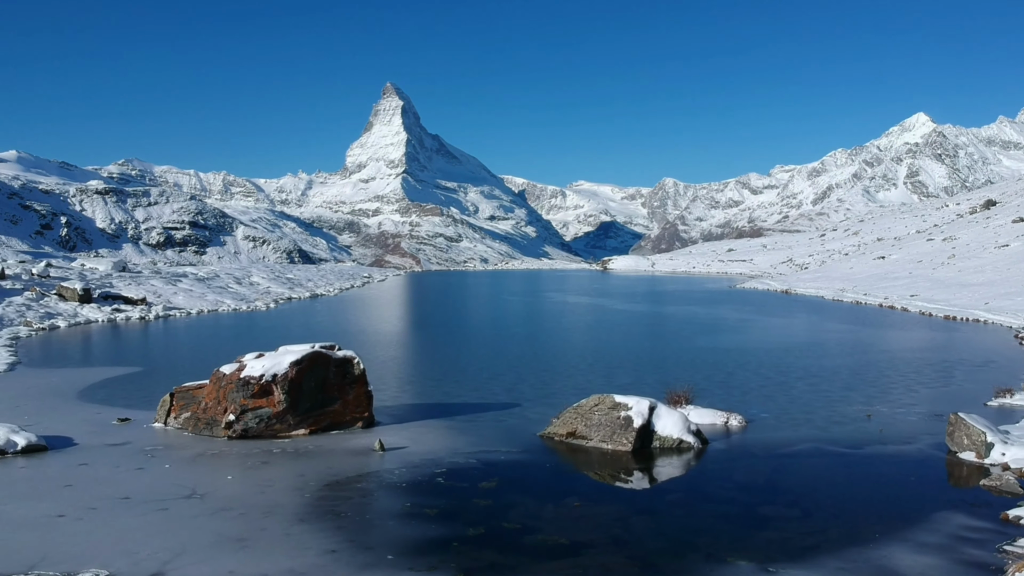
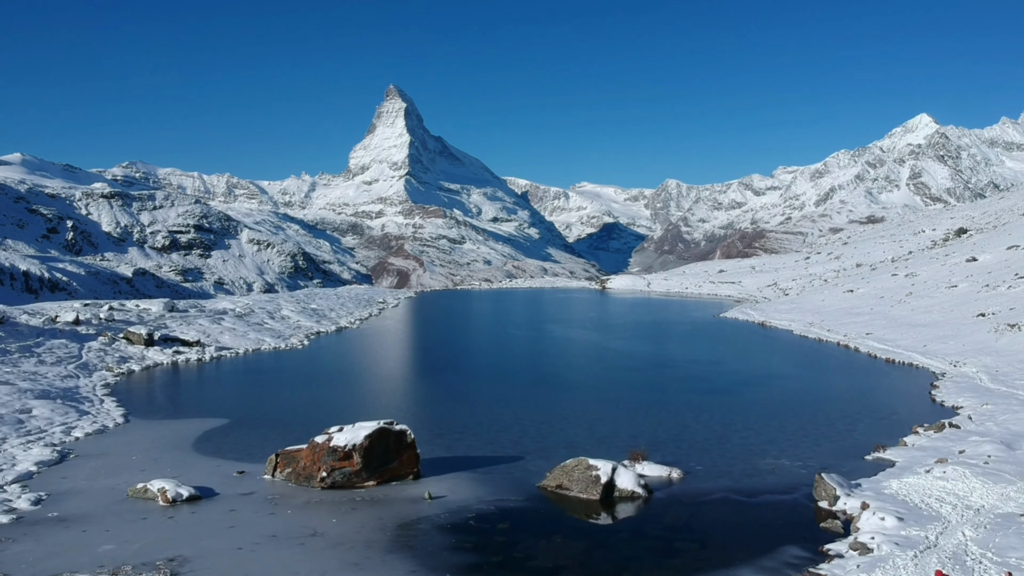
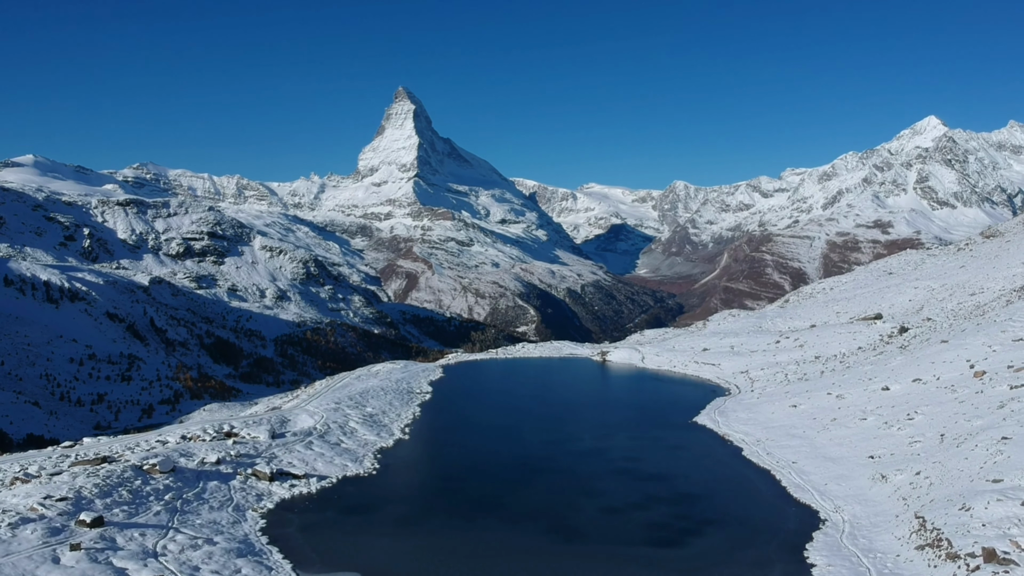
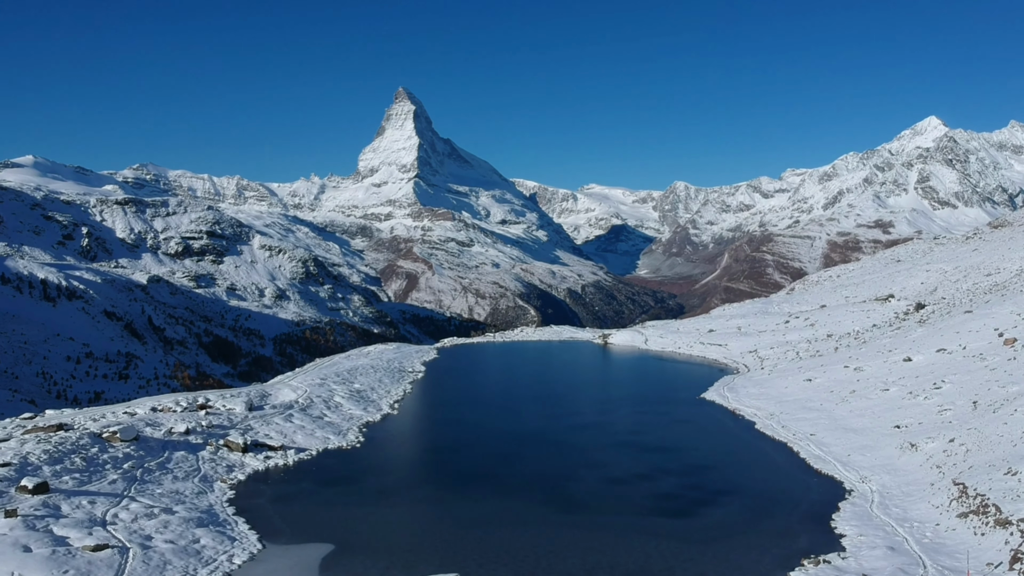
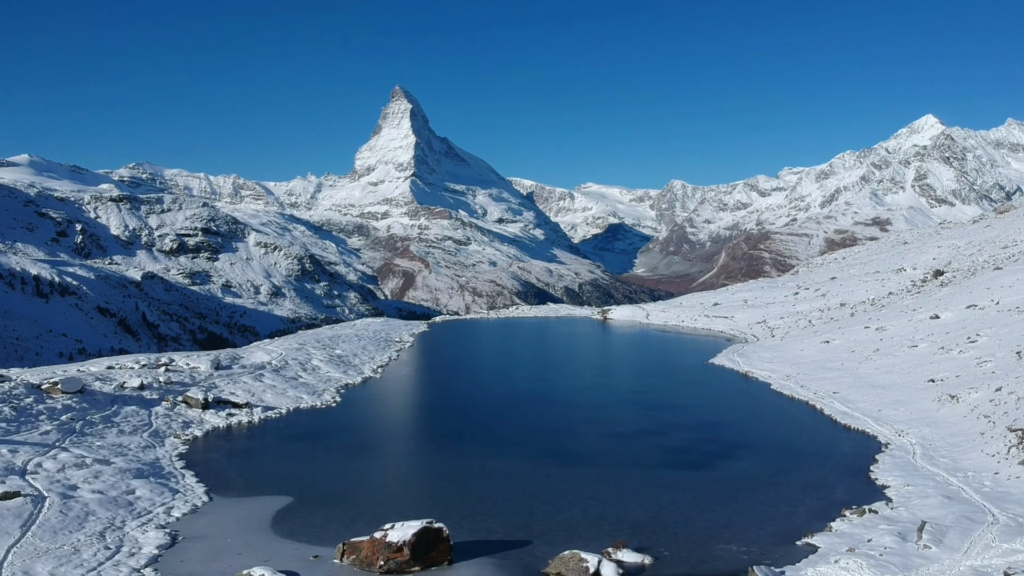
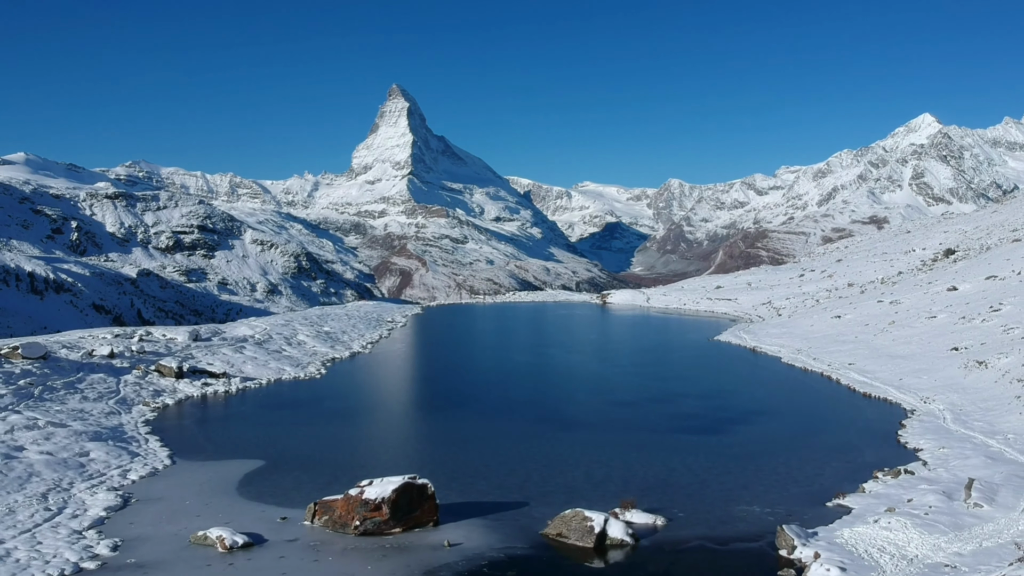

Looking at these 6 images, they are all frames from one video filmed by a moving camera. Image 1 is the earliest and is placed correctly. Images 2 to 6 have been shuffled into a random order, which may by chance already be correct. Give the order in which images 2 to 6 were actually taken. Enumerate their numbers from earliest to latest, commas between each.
2, 6, 5, 4, 3
